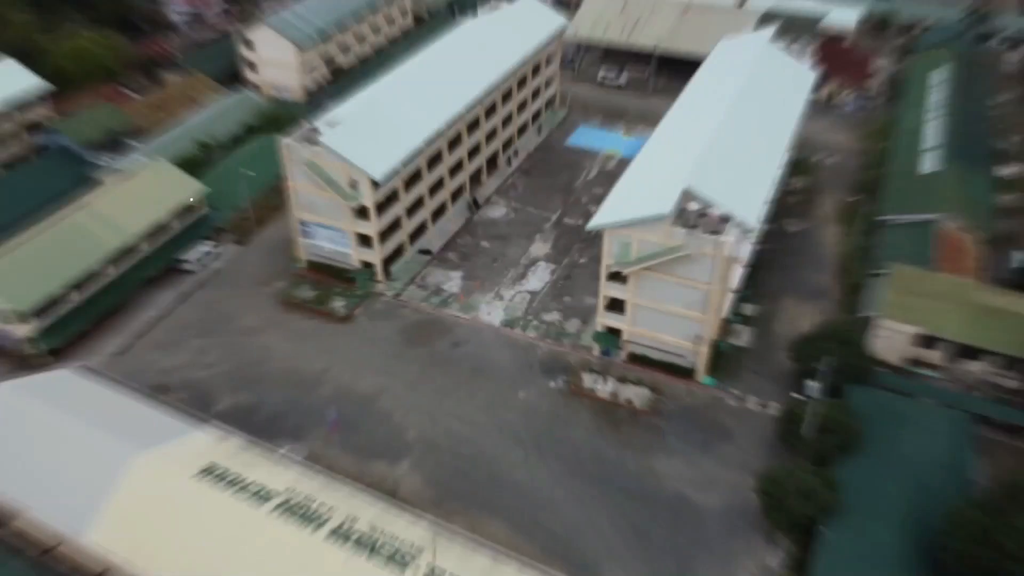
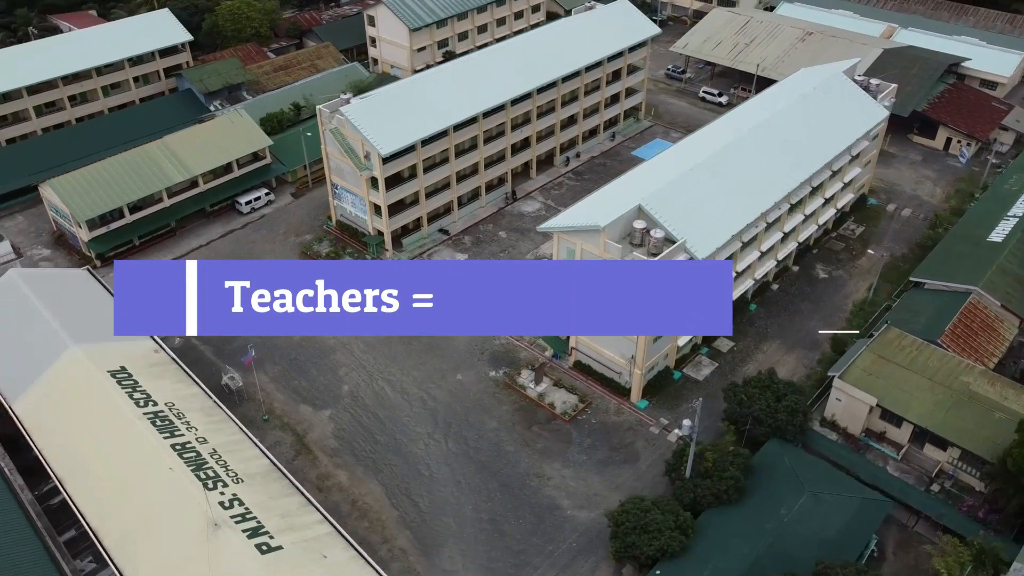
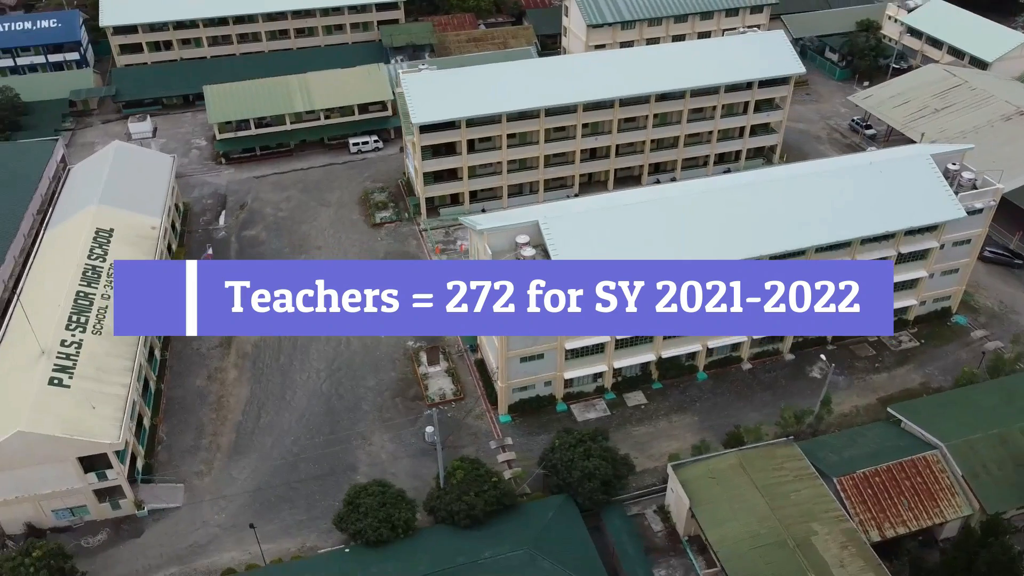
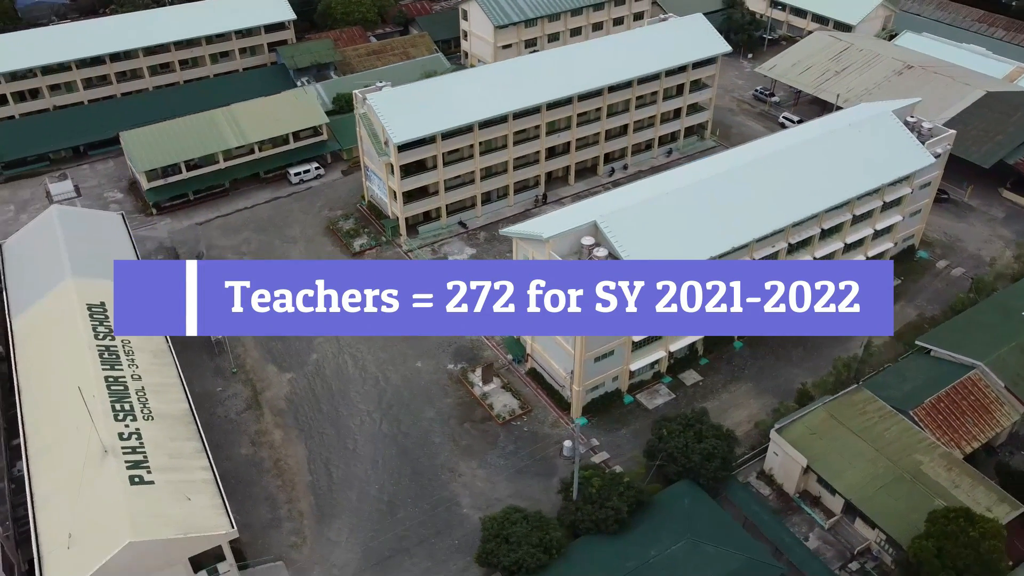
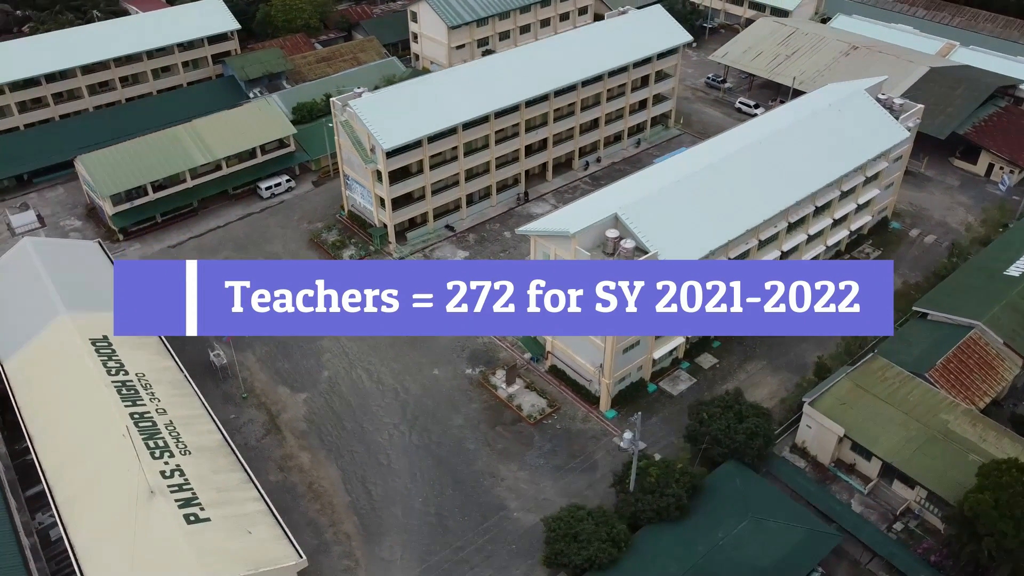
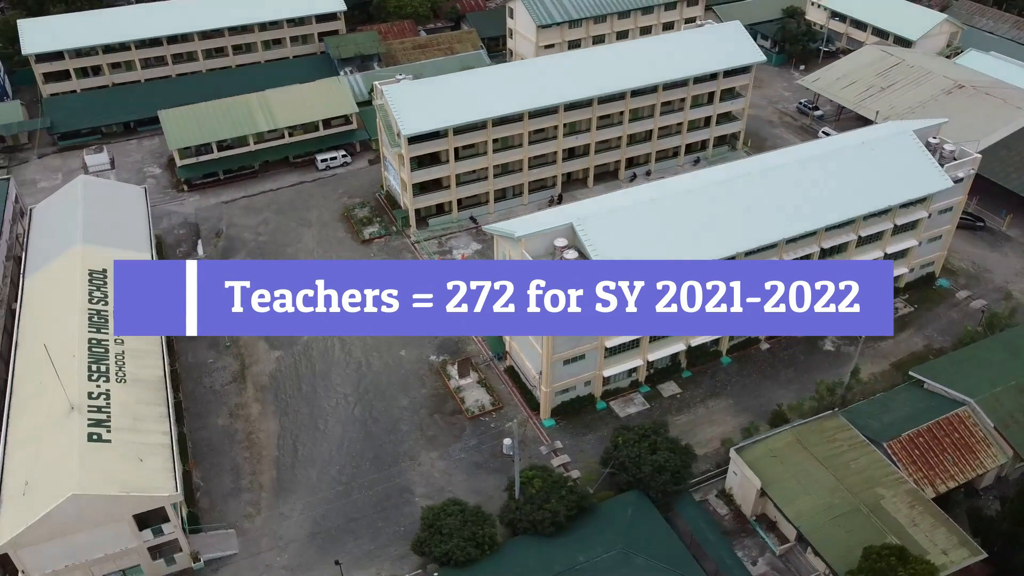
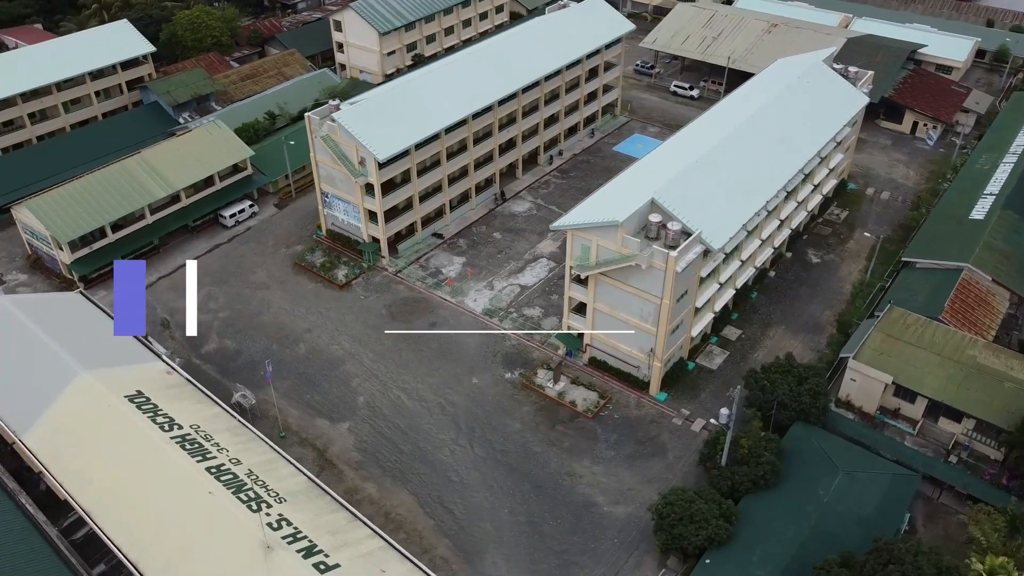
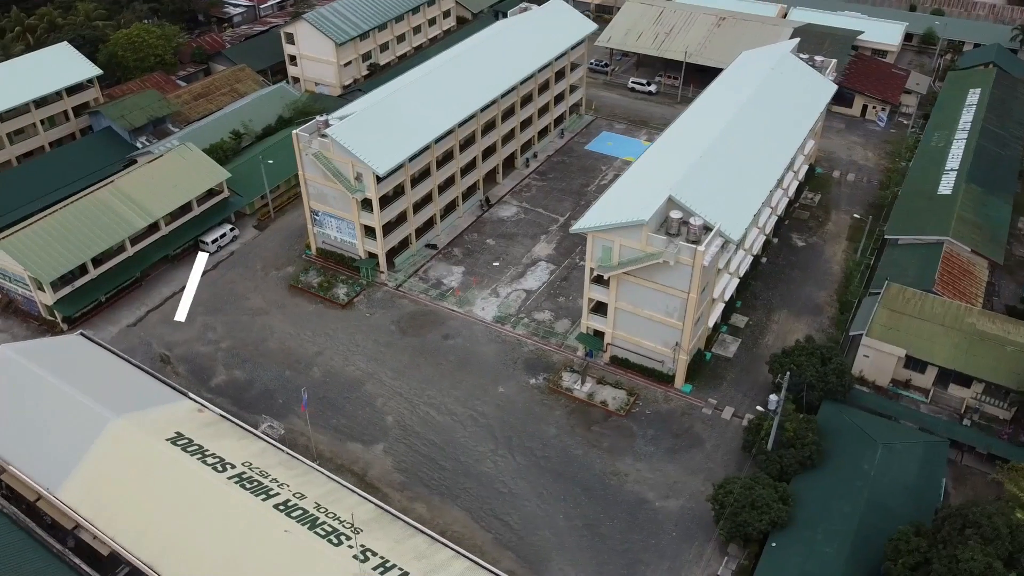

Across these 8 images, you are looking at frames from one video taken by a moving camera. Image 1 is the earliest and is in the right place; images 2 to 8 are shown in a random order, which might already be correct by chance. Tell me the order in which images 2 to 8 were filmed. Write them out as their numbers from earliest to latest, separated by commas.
8, 7, 2, 5, 4, 6, 3
